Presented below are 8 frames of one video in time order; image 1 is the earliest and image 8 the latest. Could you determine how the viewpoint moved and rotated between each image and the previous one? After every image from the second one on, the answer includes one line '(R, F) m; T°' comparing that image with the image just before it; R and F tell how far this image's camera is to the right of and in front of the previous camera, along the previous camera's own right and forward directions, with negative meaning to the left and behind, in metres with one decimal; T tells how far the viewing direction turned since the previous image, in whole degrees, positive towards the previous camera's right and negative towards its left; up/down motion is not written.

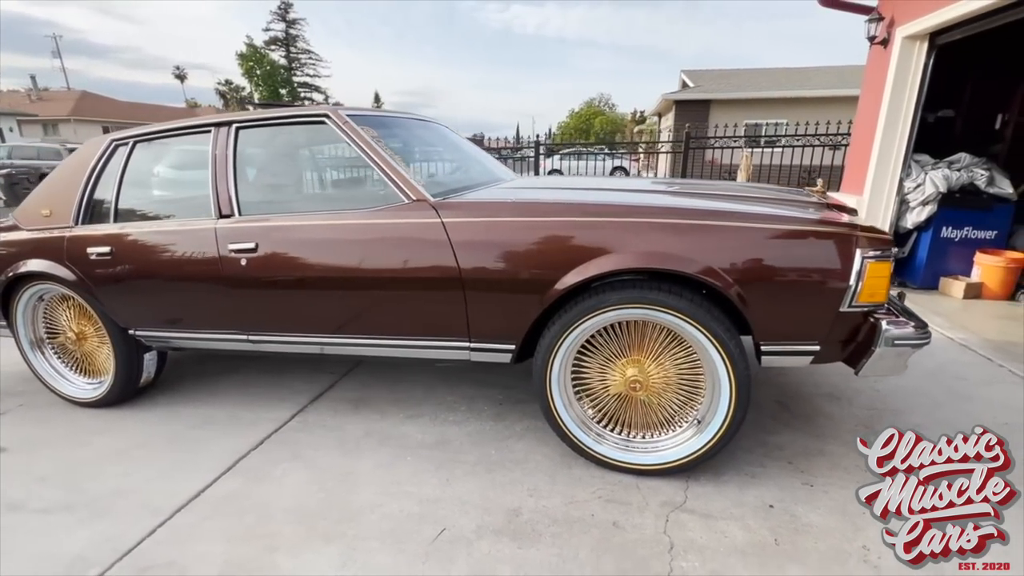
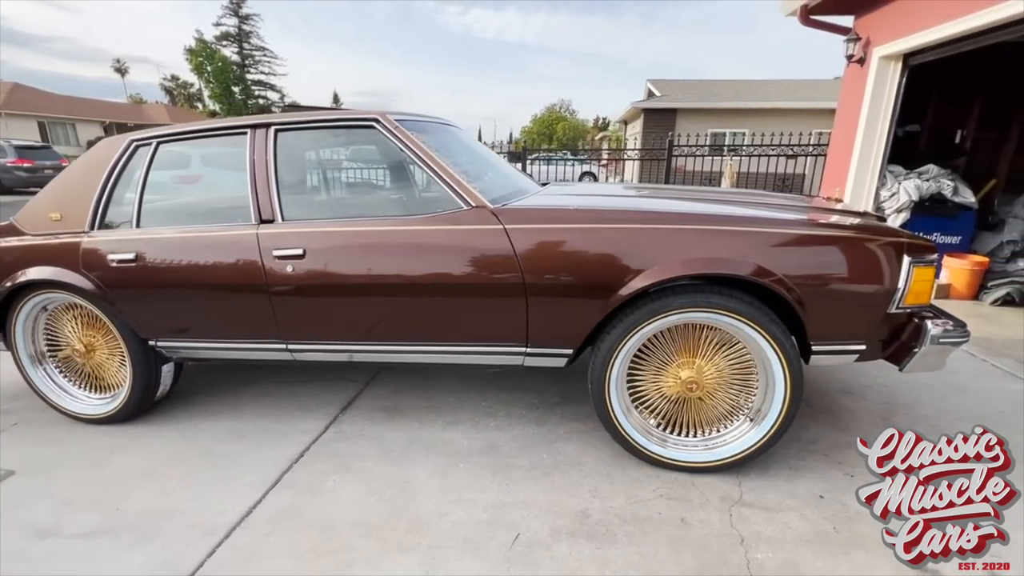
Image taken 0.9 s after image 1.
(-0.4, 0.0) m; +5°
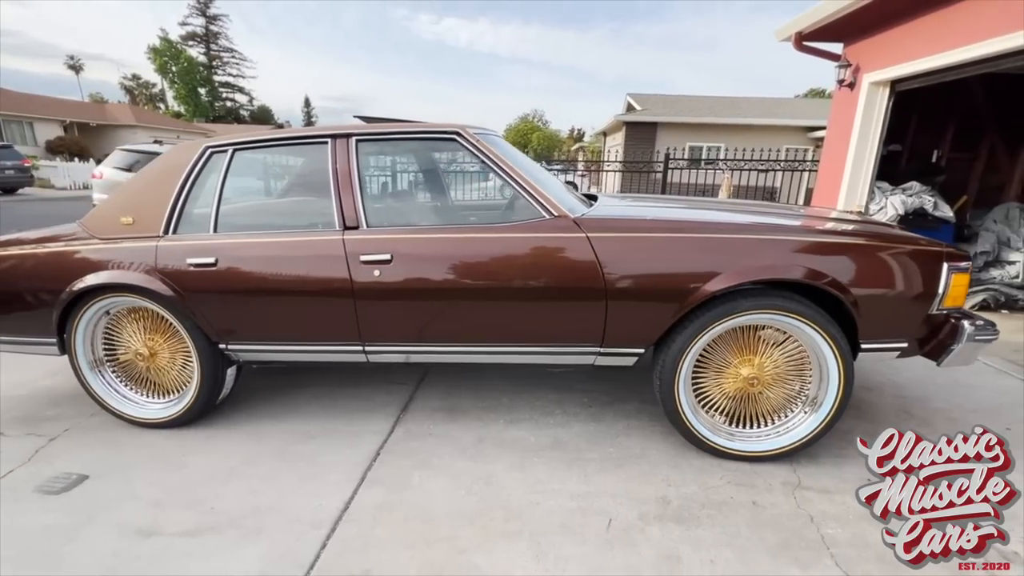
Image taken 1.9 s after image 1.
(-0.5, -0.1) m; +4°
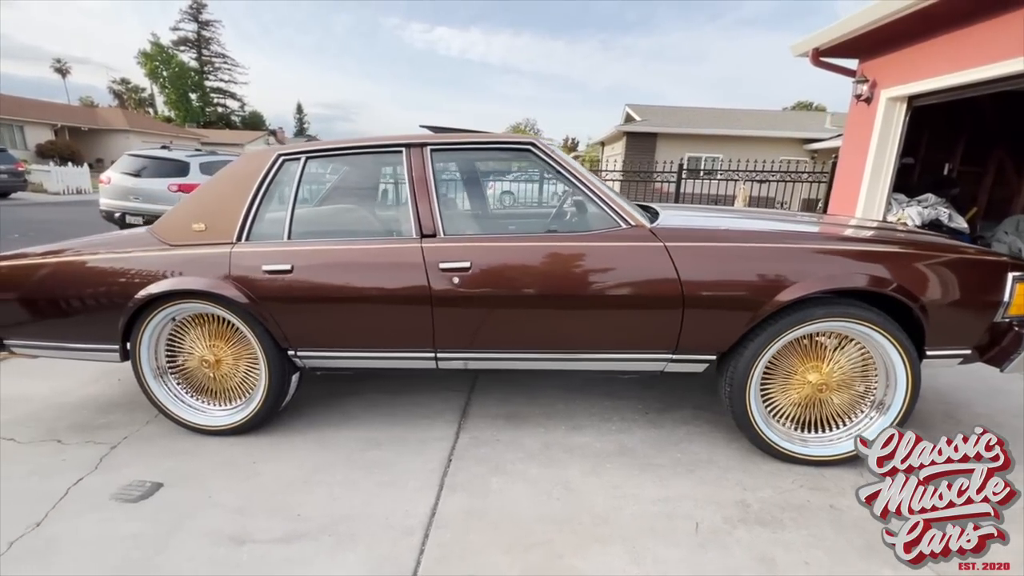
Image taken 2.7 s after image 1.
(-0.4, 0.0) m; +1°
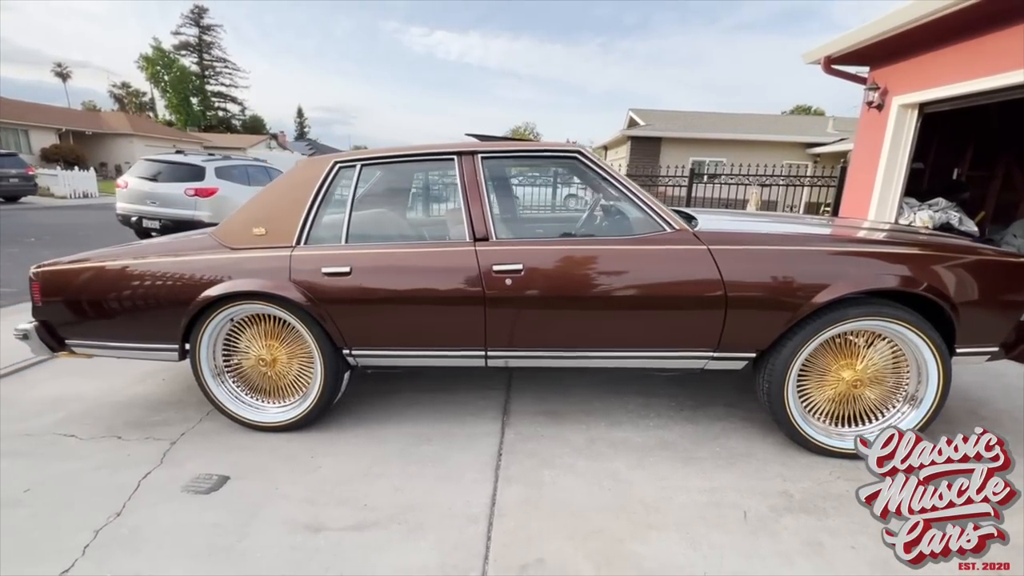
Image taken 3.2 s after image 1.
(-0.3, -0.1) m; 0°
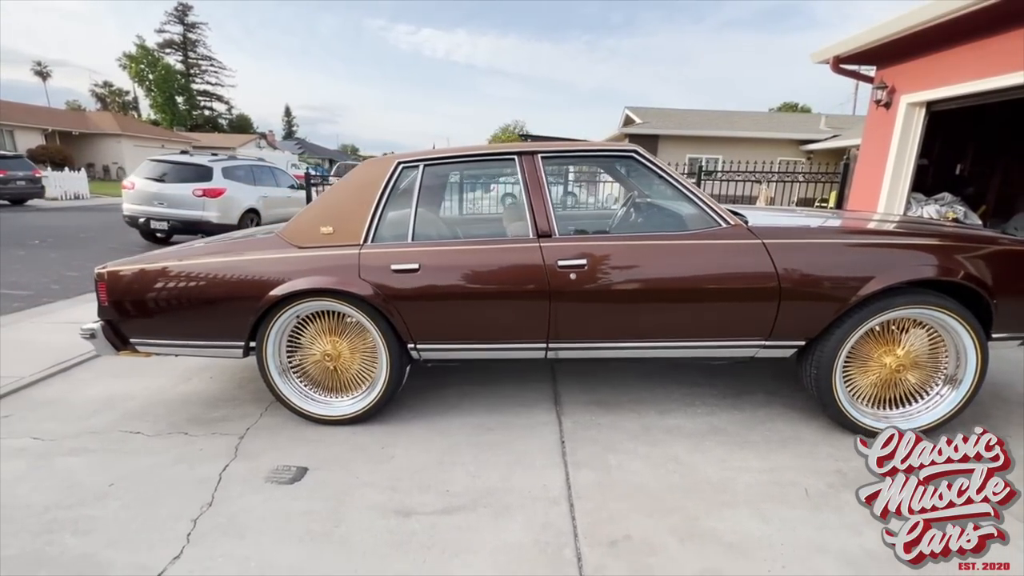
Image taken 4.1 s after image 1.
(-0.4, -0.1) m; +1°
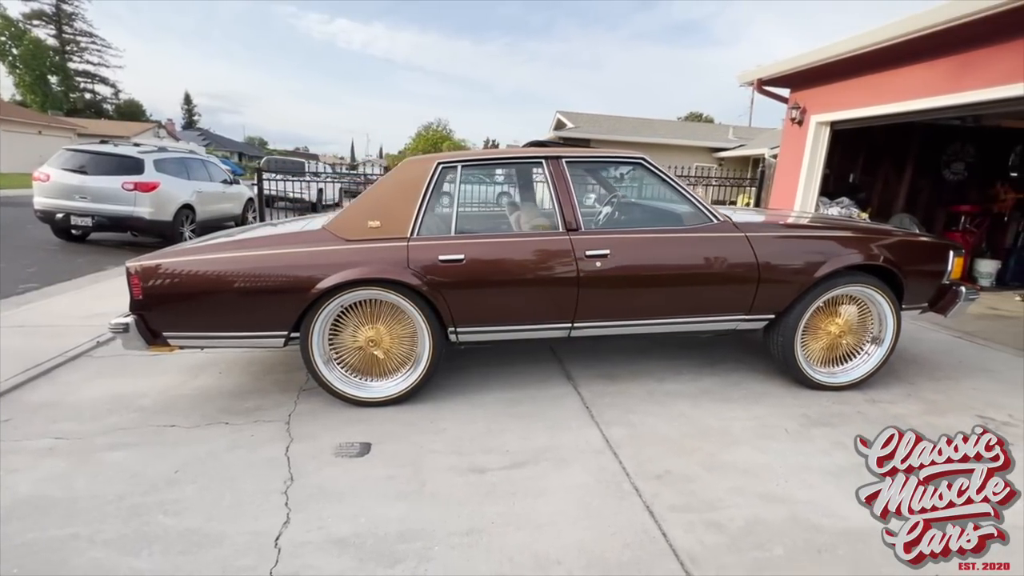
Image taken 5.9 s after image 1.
(-0.7, -0.3) m; +9°
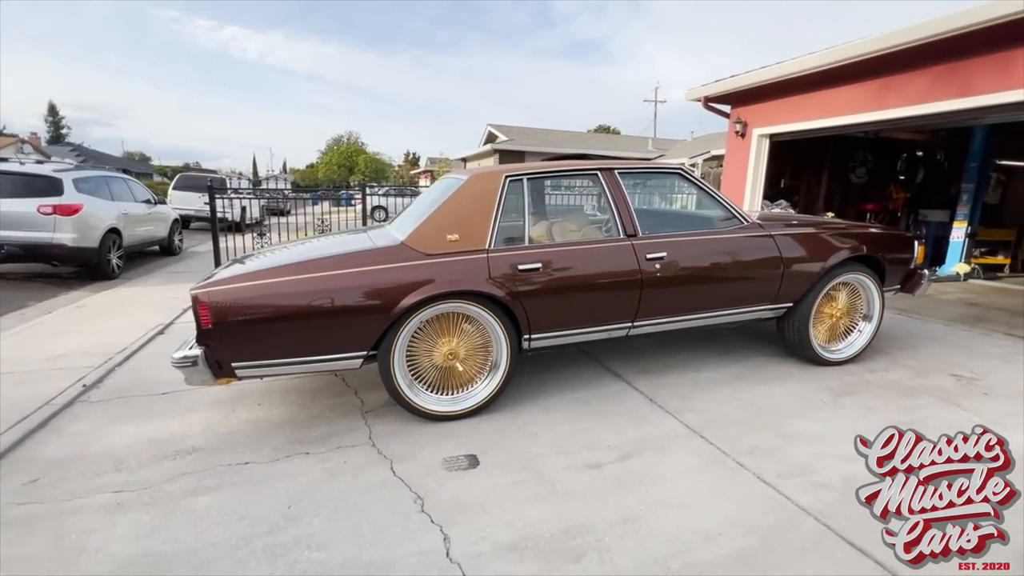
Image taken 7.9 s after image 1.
(-1.0, 0.0) m; +10°
